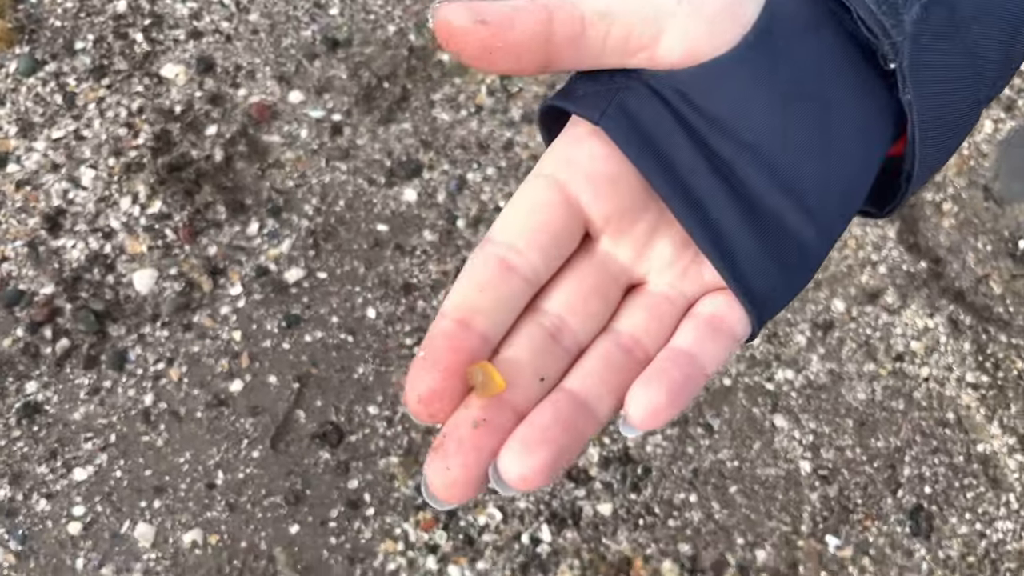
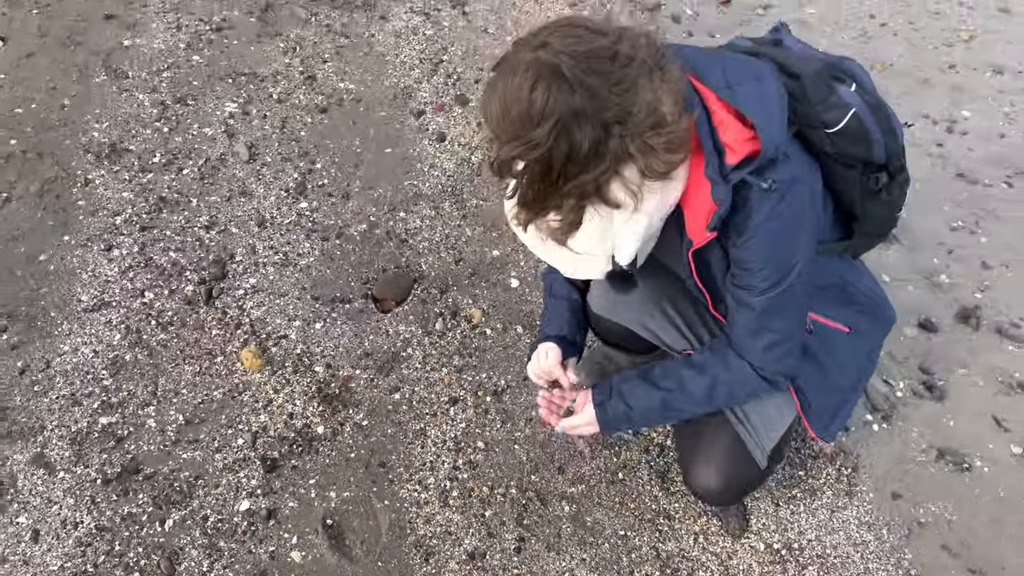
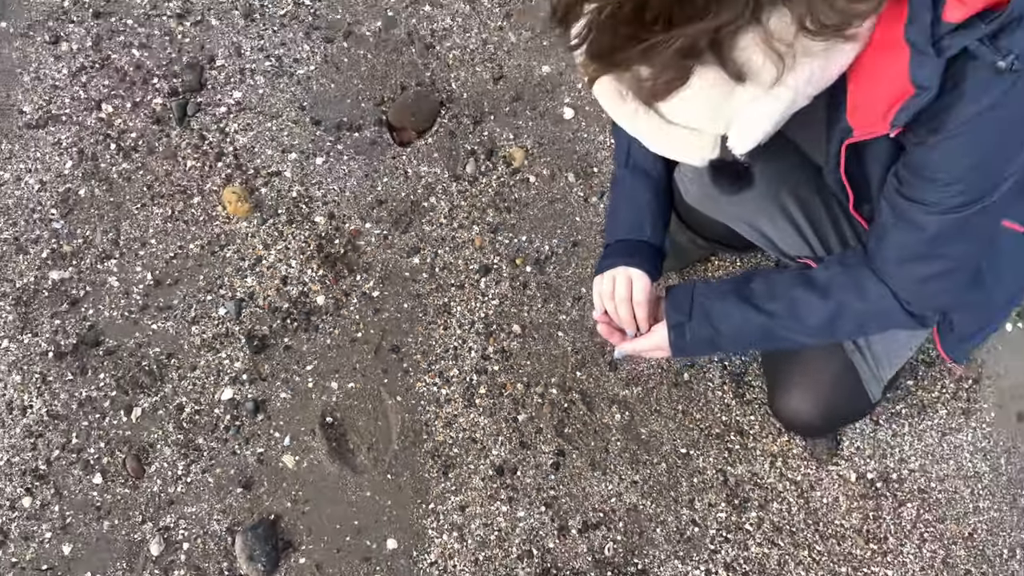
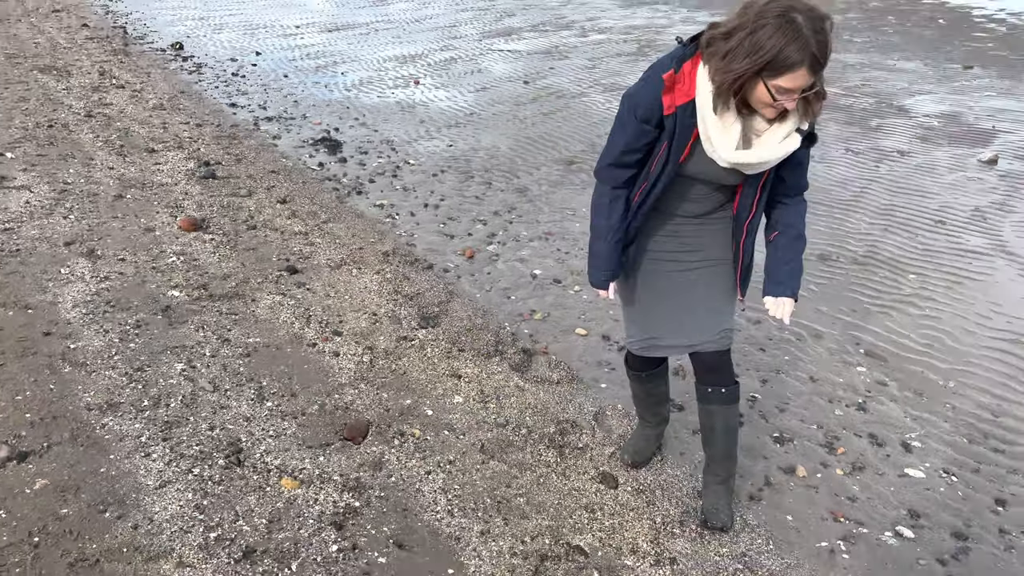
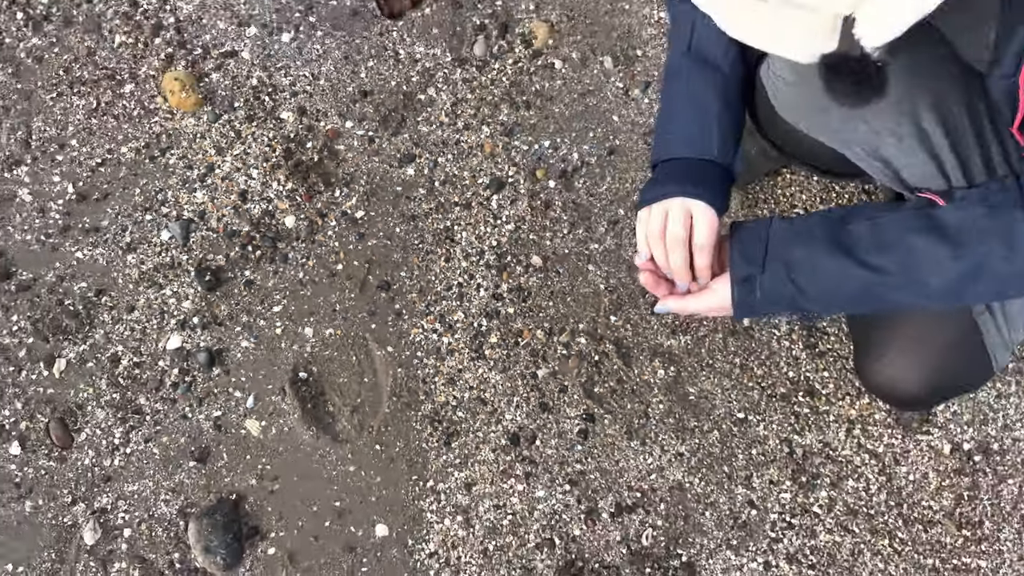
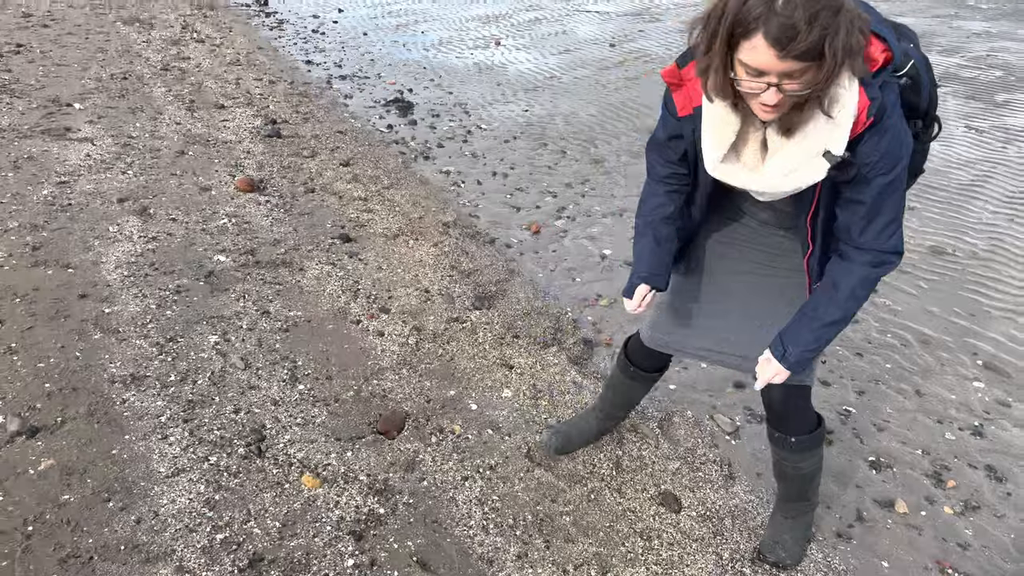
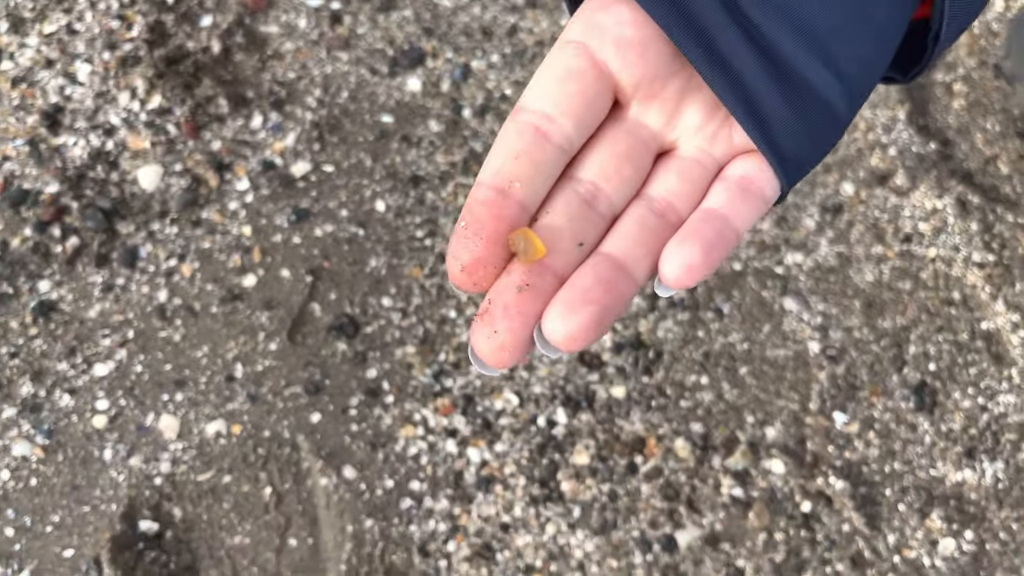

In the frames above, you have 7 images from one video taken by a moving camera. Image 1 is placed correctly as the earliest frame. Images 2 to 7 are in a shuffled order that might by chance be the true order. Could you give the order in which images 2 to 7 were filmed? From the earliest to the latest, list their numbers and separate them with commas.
7, 5, 3, 2, 6, 4
